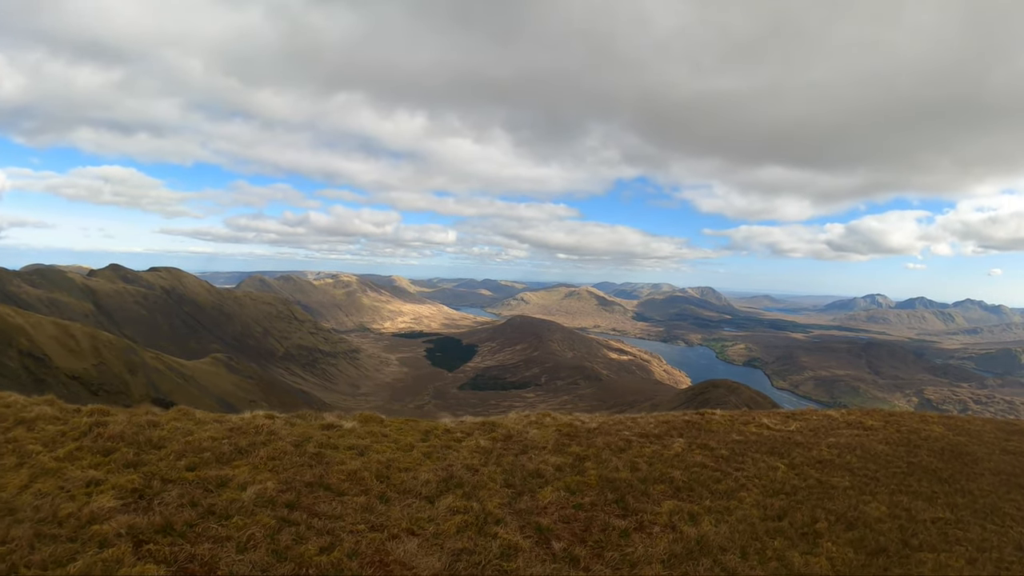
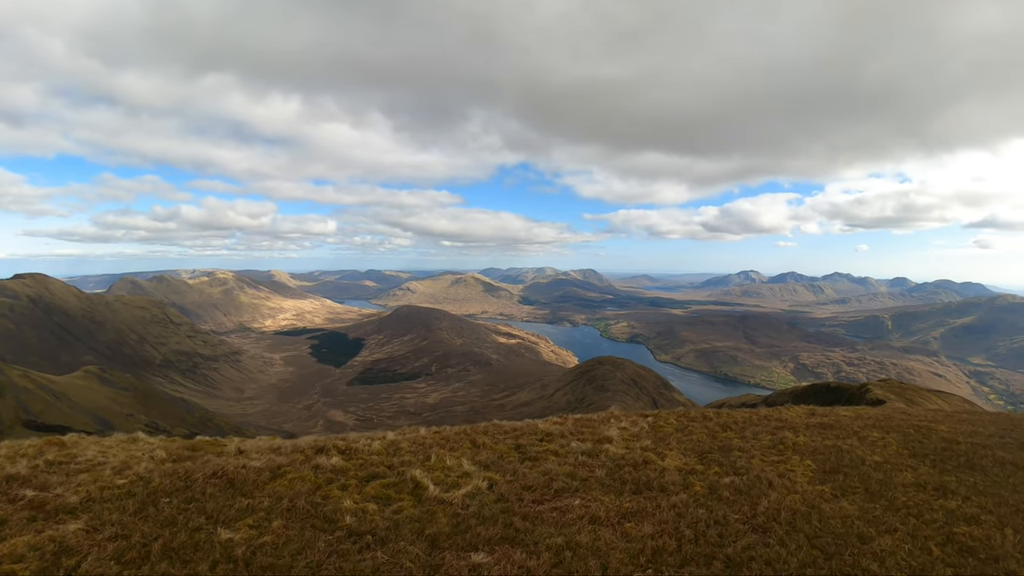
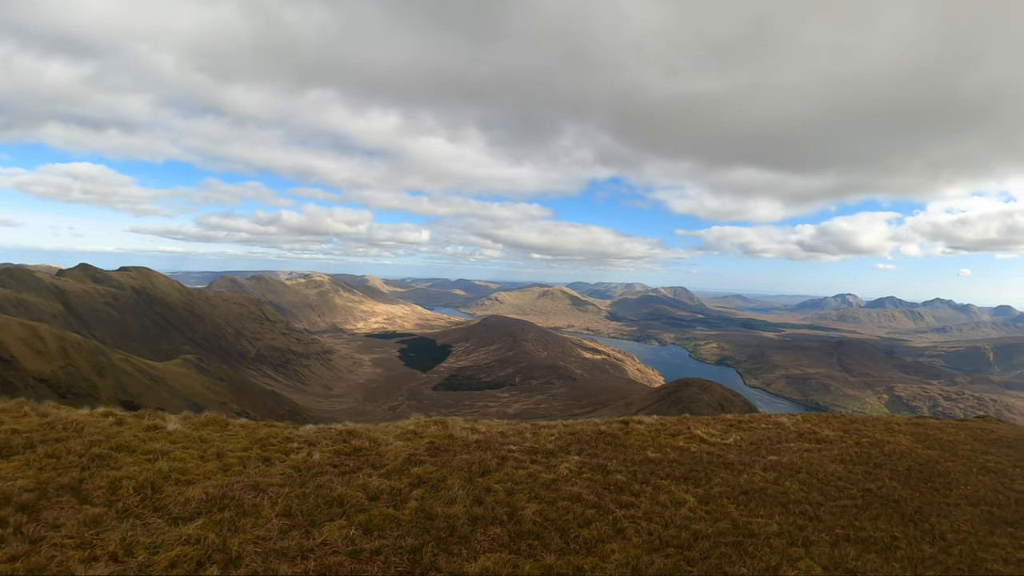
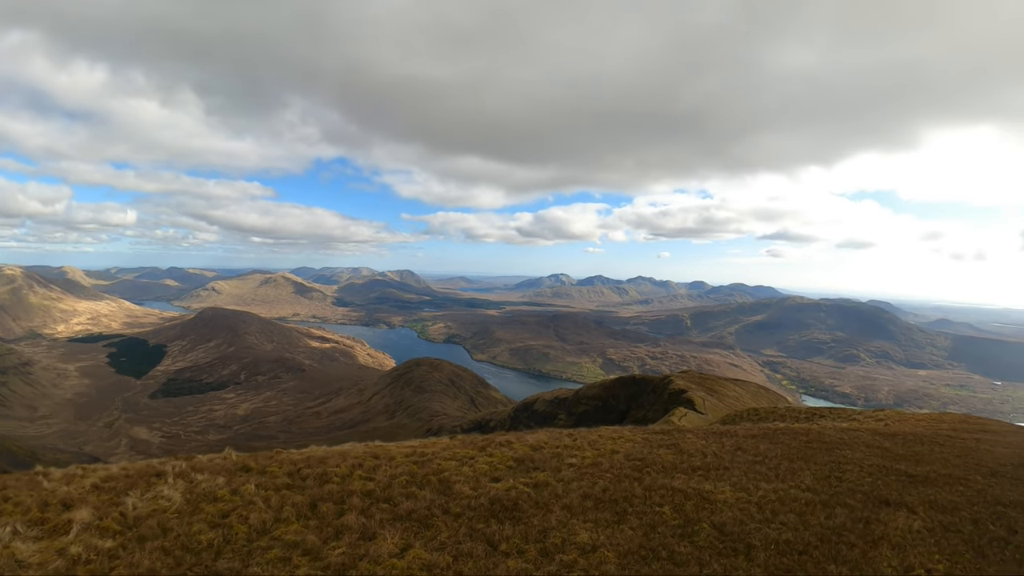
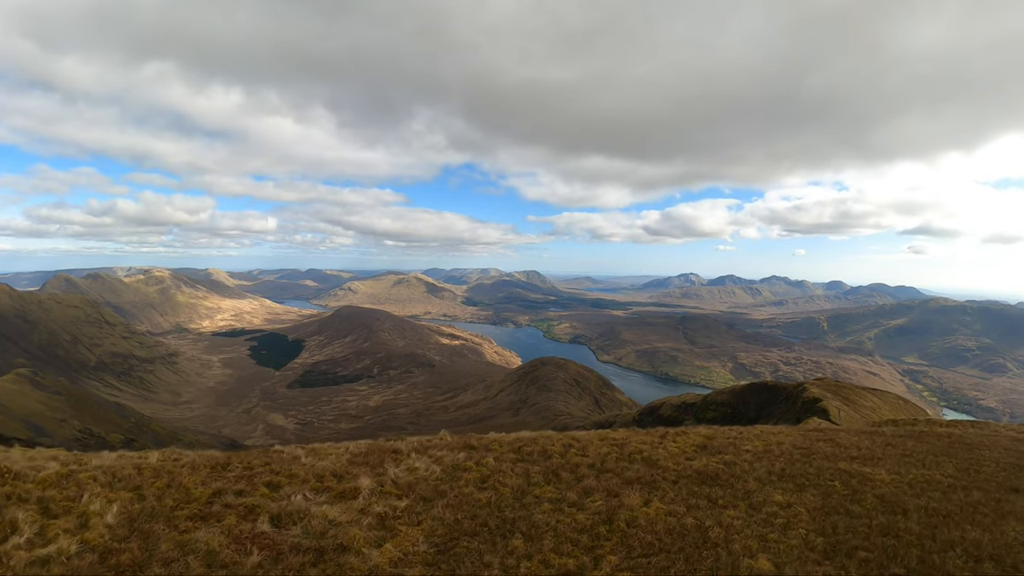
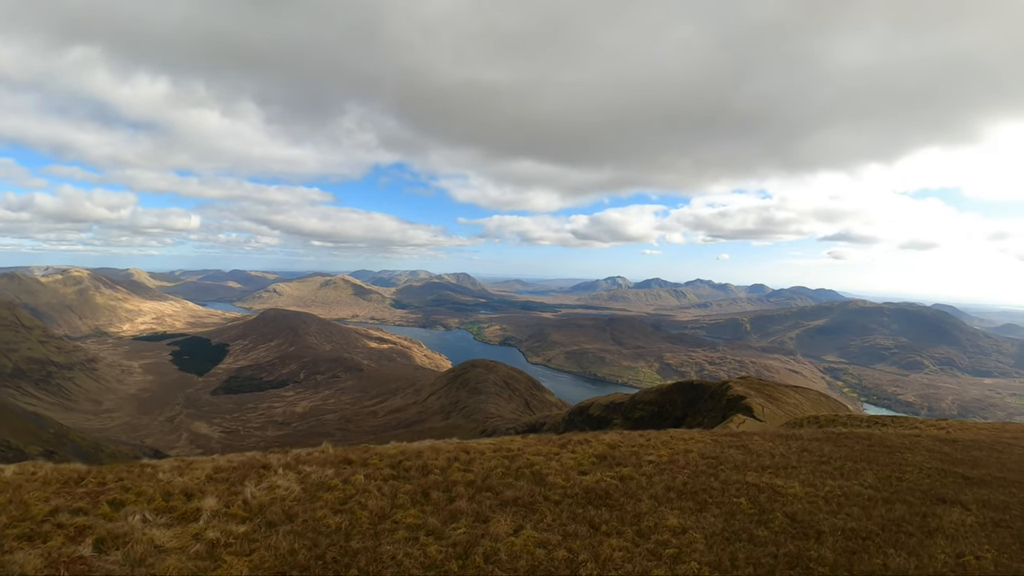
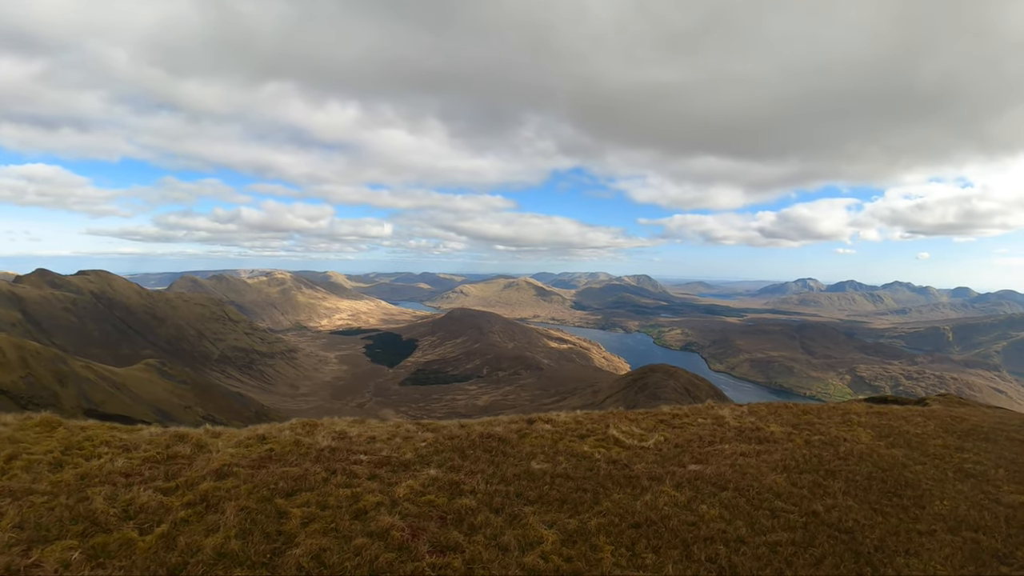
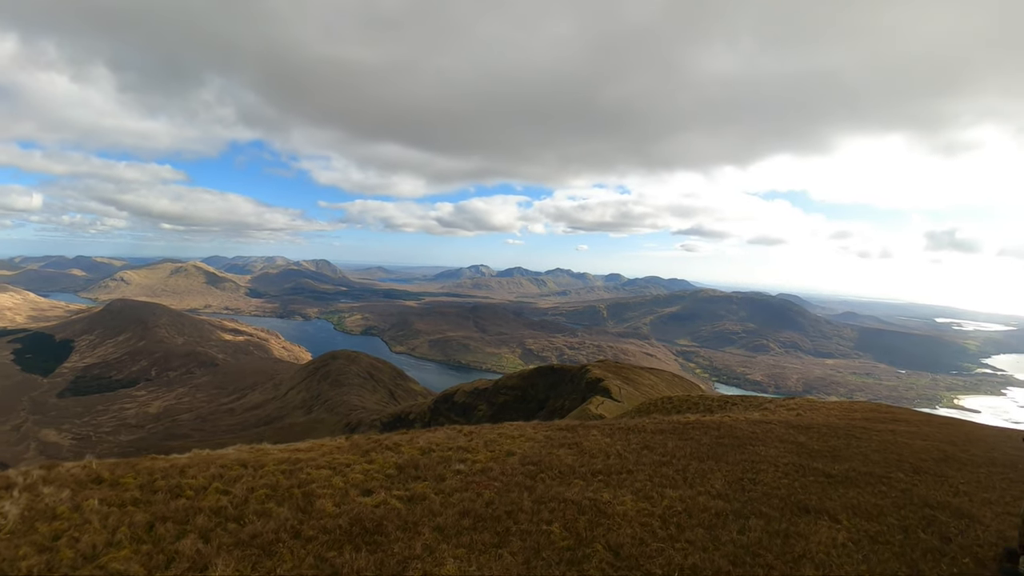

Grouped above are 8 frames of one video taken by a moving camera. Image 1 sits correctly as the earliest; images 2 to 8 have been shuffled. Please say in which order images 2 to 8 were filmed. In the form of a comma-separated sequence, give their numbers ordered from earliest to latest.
3, 7, 2, 5, 6, 4, 8
